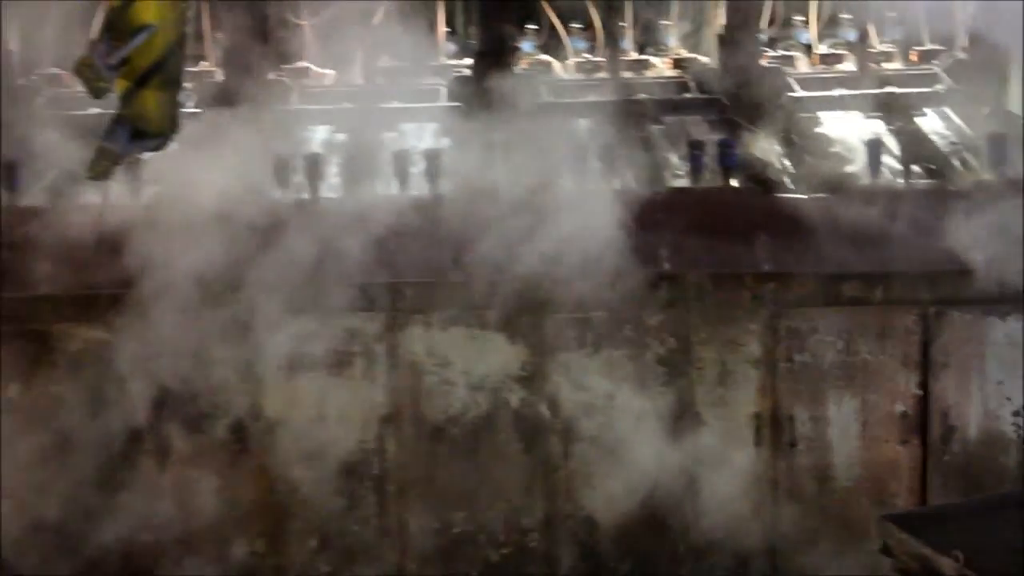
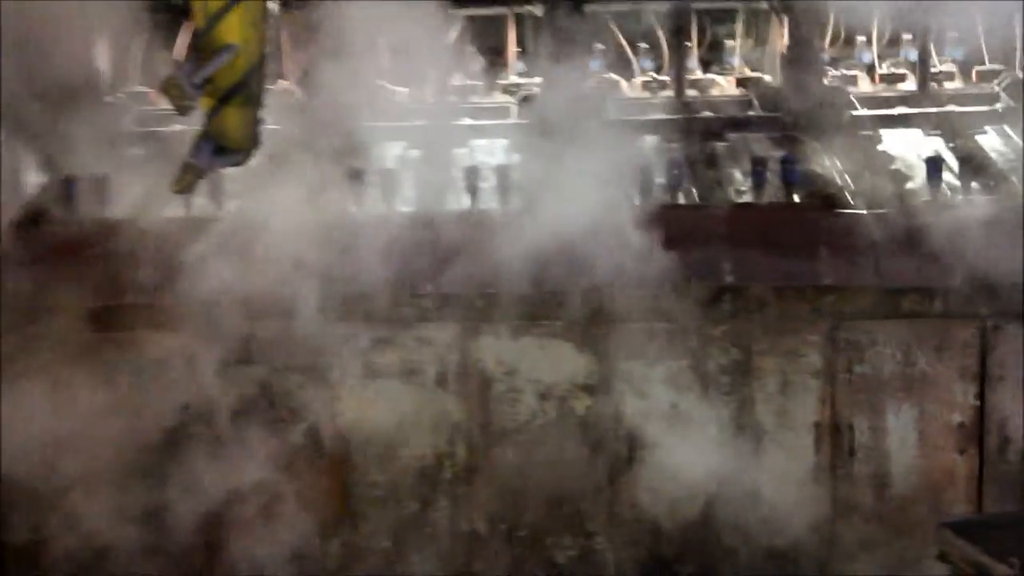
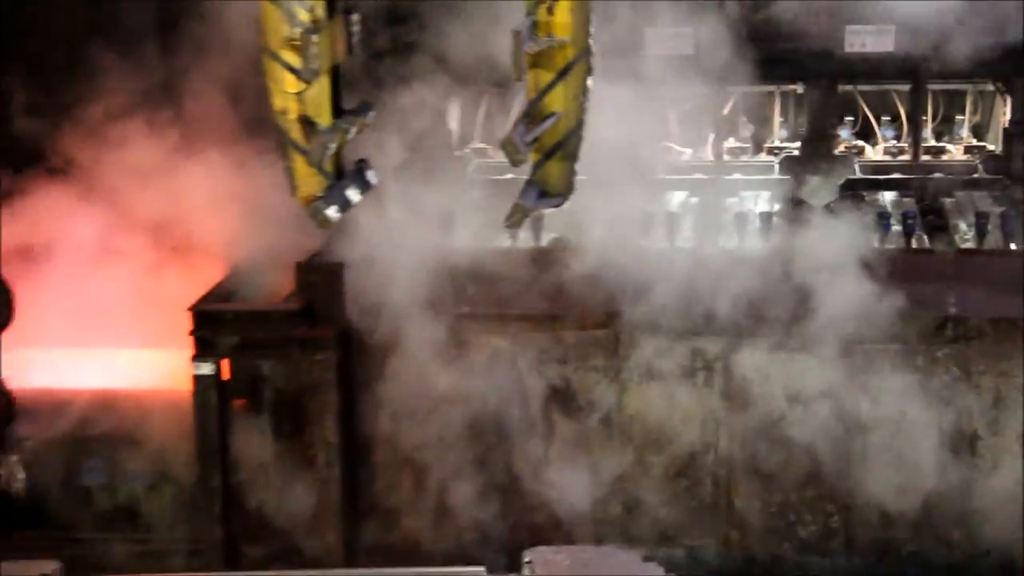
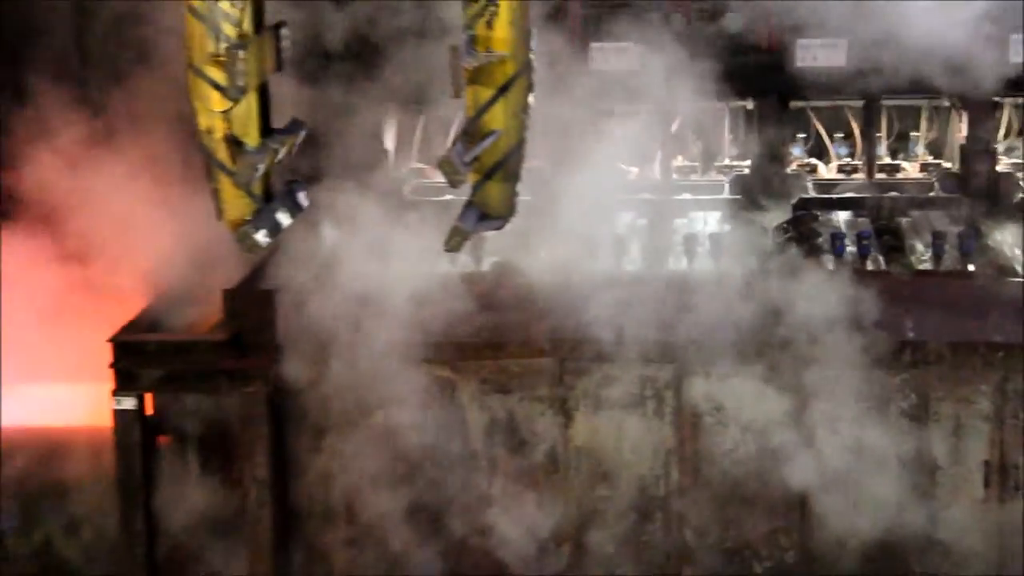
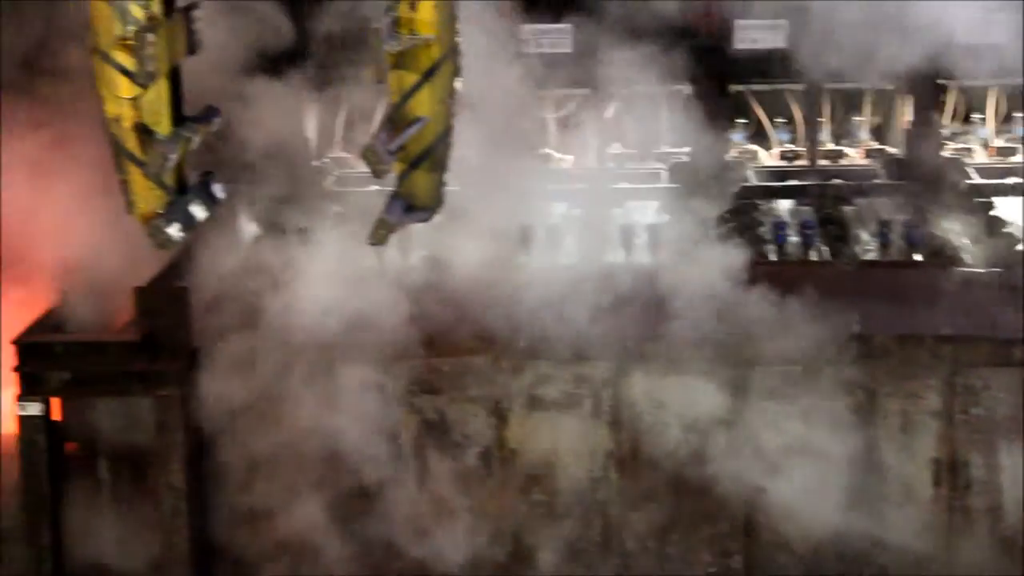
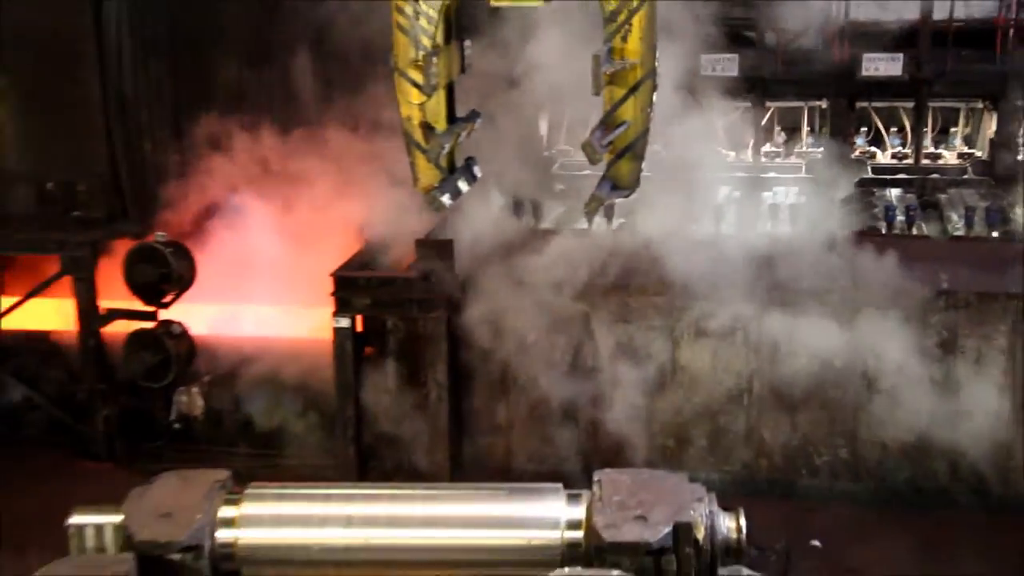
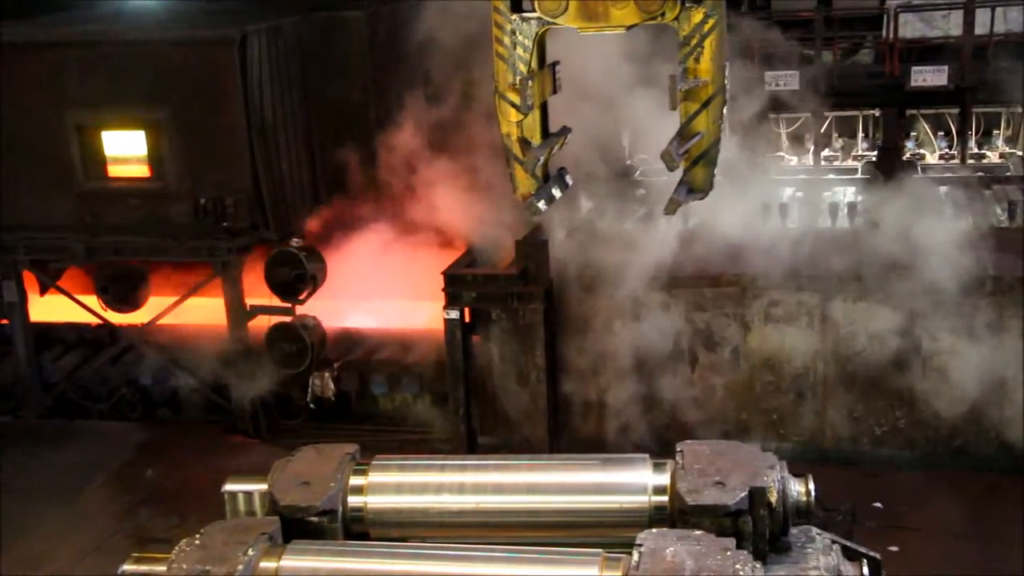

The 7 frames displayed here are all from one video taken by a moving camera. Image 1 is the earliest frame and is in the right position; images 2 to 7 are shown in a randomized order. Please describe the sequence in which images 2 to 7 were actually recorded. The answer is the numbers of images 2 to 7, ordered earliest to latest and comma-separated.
2, 5, 4, 3, 6, 7
